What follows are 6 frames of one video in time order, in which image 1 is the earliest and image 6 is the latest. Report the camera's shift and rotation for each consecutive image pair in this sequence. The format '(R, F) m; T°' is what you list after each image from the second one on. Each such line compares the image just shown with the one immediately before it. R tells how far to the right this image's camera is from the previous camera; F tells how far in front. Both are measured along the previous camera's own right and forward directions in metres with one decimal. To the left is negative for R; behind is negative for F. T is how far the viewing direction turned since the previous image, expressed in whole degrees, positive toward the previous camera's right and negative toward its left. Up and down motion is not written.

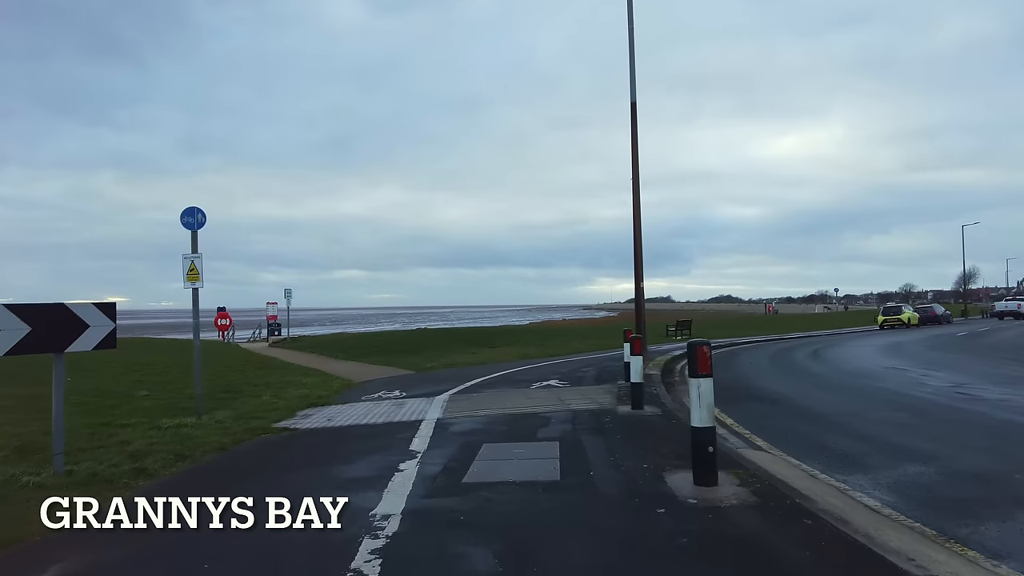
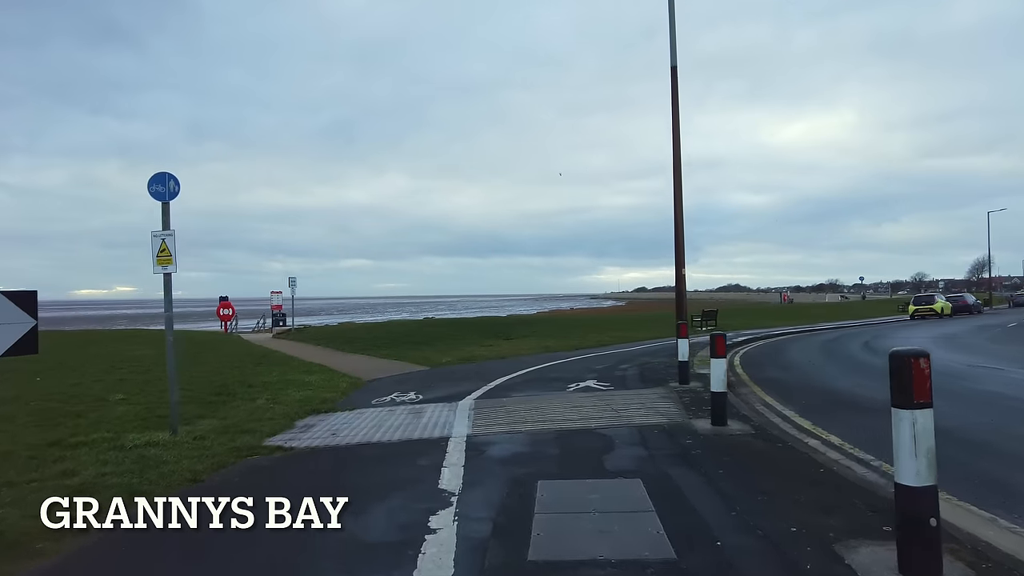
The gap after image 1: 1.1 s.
(-0.5, +2.1) m; -1°
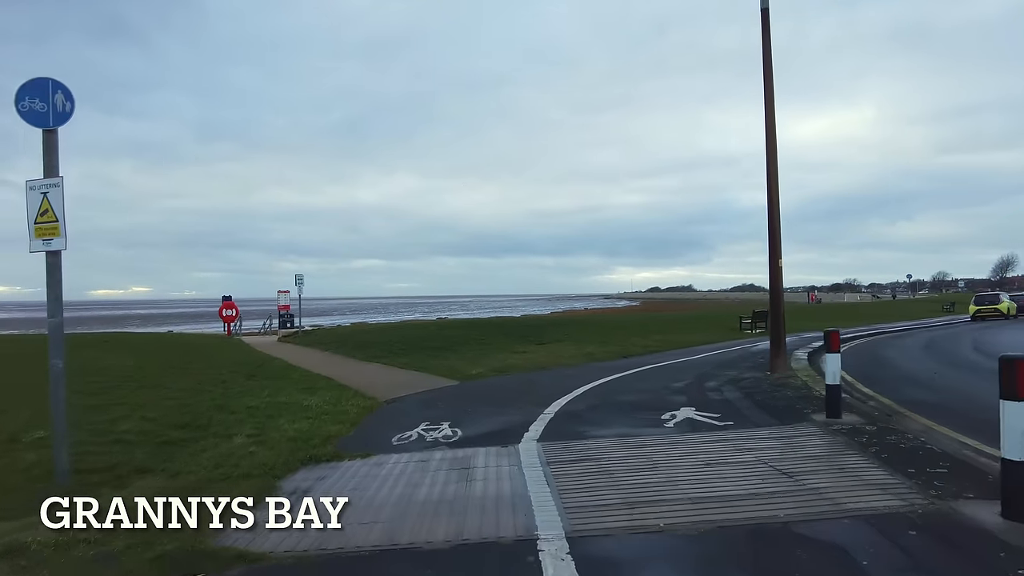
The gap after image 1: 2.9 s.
(-0.8, +3.6) m; -1°
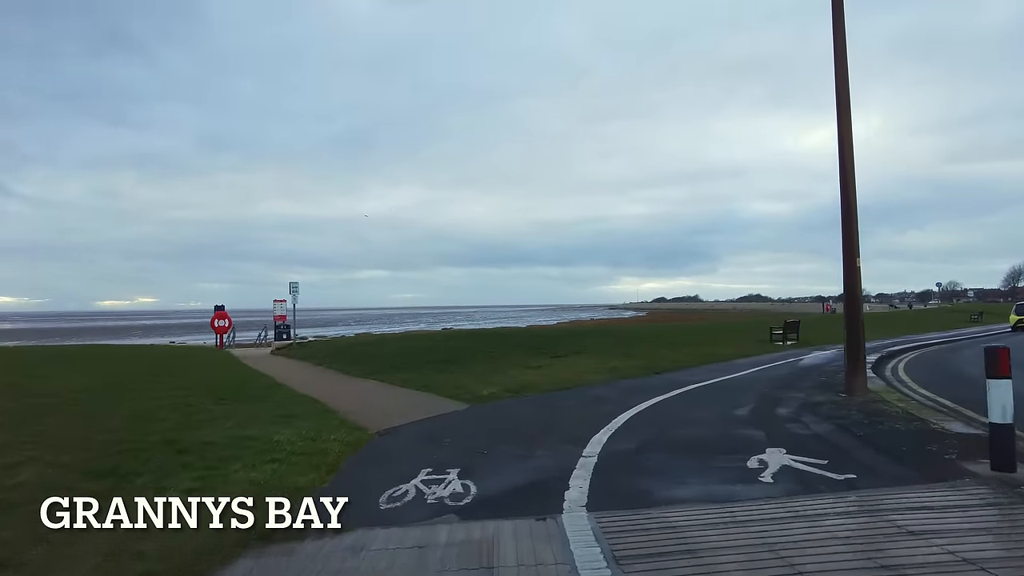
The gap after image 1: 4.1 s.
(-0.3, +2.5) m; 0°
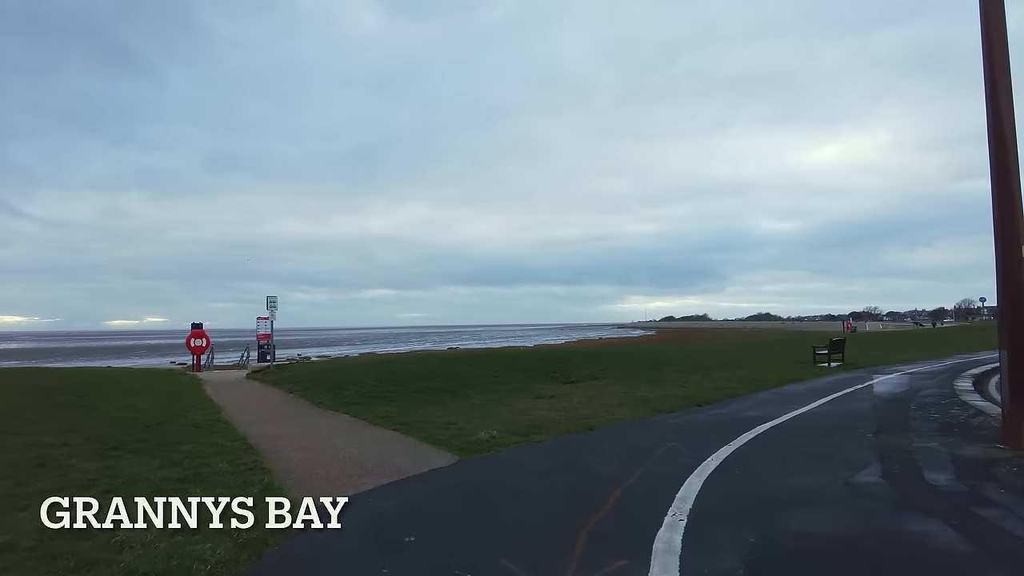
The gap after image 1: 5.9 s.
(0.0, +3.8) m; -1°
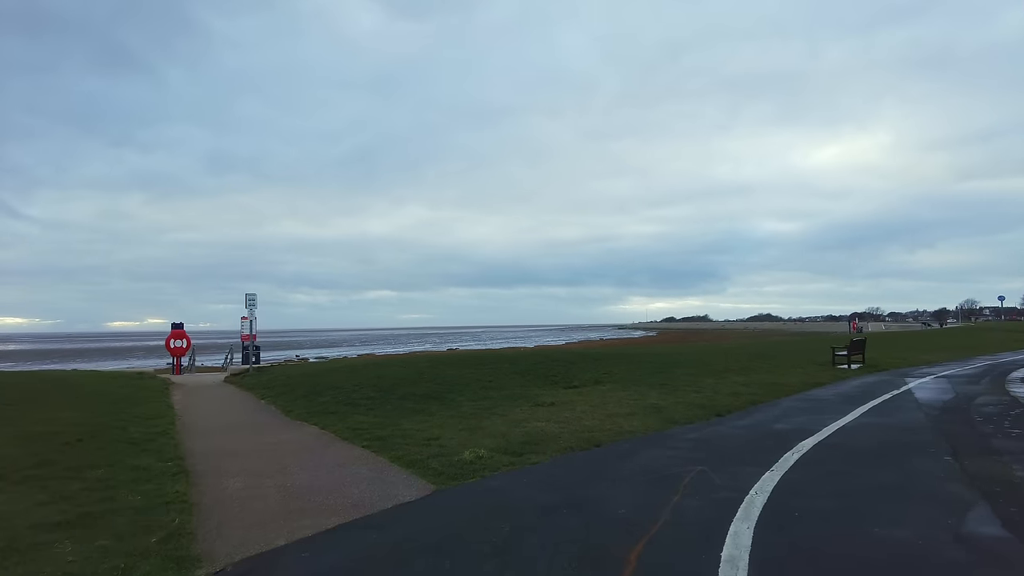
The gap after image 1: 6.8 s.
(+0.1, +1.9) m; 0°
